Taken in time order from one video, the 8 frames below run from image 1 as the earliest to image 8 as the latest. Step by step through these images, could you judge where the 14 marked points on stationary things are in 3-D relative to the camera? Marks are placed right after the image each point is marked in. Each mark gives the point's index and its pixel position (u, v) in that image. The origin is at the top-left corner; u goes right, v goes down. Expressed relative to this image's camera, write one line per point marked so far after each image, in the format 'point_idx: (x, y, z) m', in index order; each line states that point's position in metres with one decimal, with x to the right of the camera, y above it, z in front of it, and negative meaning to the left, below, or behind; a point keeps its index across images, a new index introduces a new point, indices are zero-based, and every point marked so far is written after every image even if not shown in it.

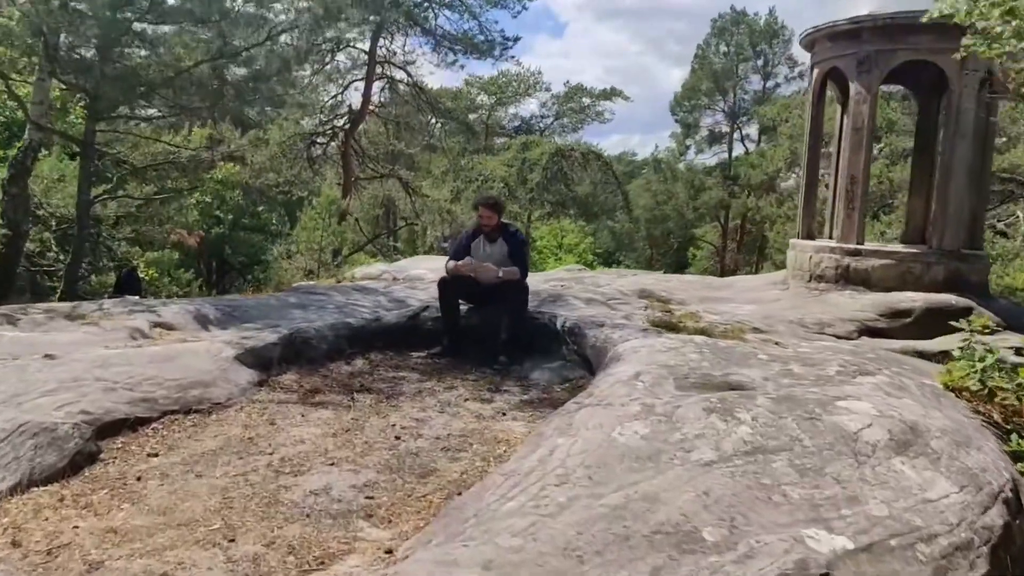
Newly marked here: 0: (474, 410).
0: (-0.2, -0.8, +4.7) m
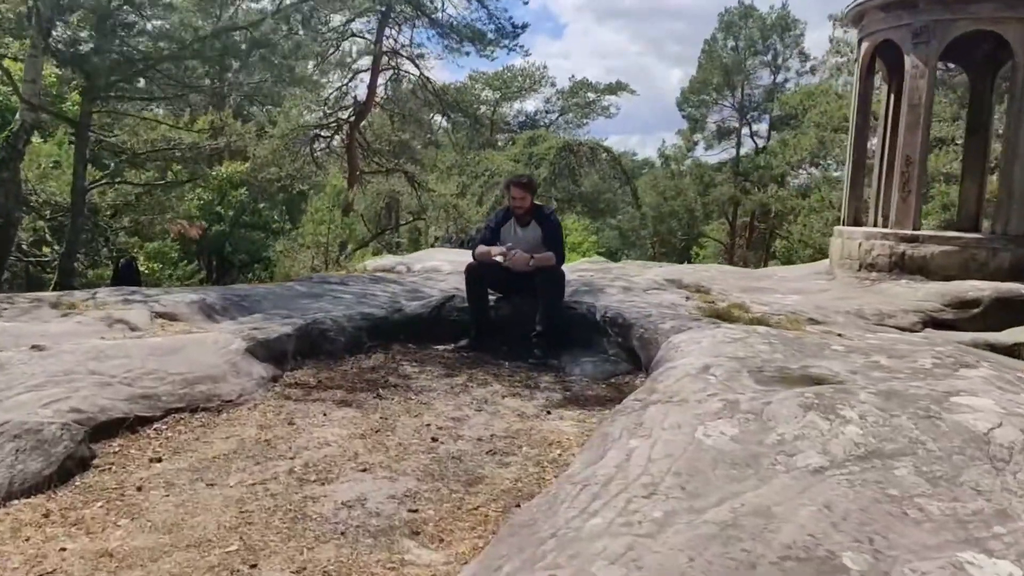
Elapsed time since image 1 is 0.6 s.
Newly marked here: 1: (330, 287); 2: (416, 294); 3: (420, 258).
0: (0.0, -0.7, +4.2) m
1: (-1.5, 0.0, +6.3) m
2: (-0.8, -0.1, +6.2) m
3: (-1.2, +0.4, +9.4) m
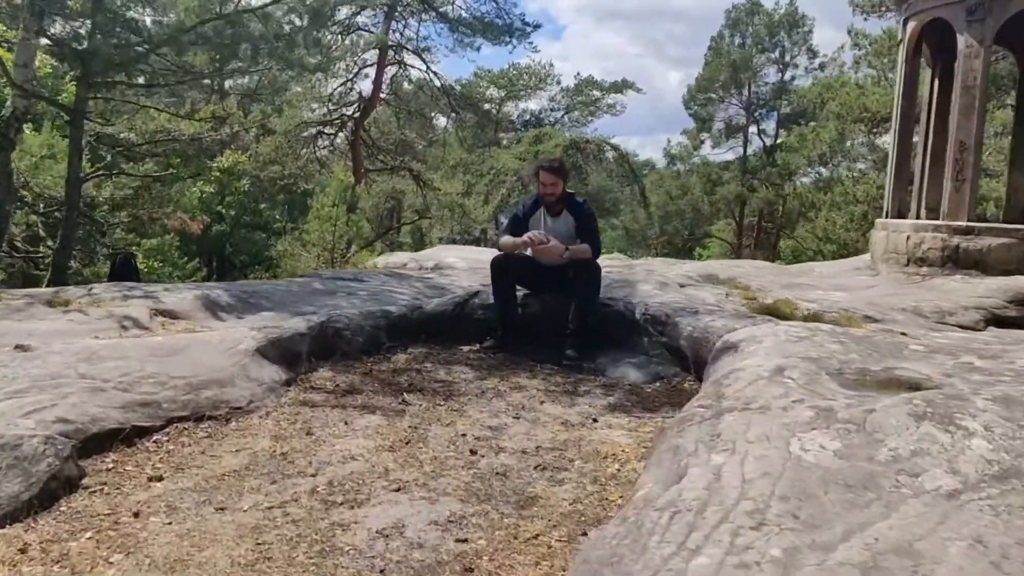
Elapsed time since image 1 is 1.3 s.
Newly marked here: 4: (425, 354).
0: (+0.2, -0.6, +3.7) m
1: (-1.3, 0.0, +5.8) m
2: (-0.6, 0.0, +5.8) m
3: (-1.0, +0.4, +9.0) m
4: (-0.6, -0.4, +4.8) m
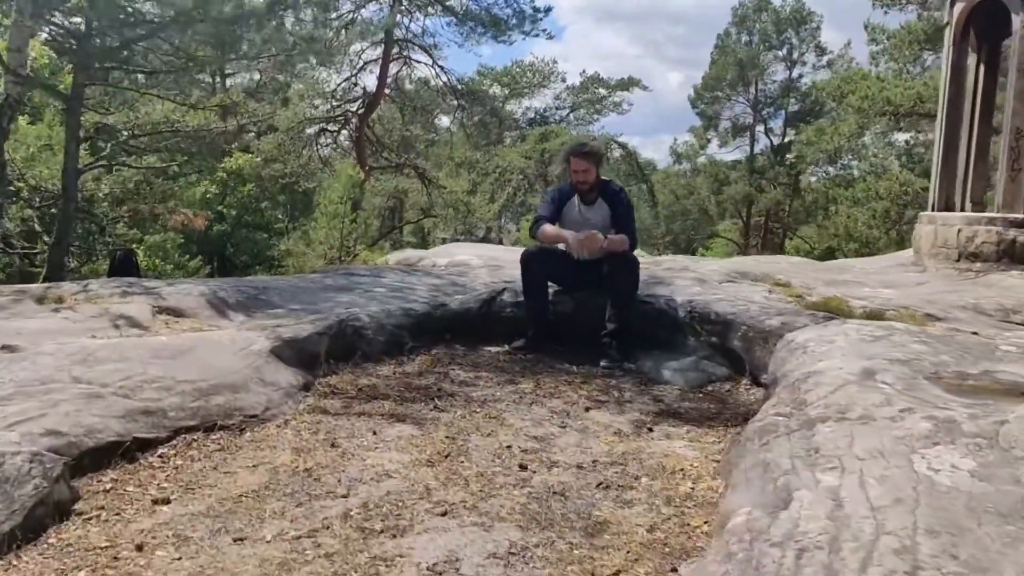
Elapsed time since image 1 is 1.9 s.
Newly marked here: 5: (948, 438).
0: (+0.4, -0.6, +3.3) m
1: (-1.1, +0.1, +5.4) m
2: (-0.4, 0.0, +5.4) m
3: (-0.8, +0.4, +8.6) m
4: (-0.4, -0.4, +4.5) m
5: (+1.3, -0.4, +2.2) m
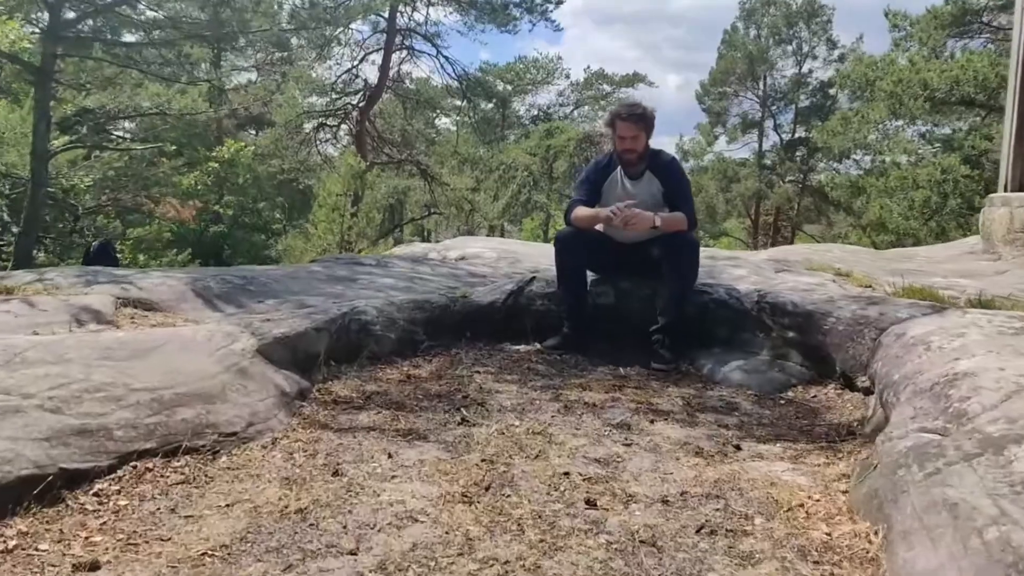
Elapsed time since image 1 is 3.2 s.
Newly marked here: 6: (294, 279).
0: (+0.6, -0.5, +2.6) m
1: (-1.0, +0.1, +4.7) m
2: (-0.2, +0.1, +4.7) m
3: (-0.6, +0.5, +7.9) m
4: (-0.2, -0.3, +3.8) m
5: (+1.5, -0.4, +1.5) m
6: (-1.2, +0.1, +4.3) m
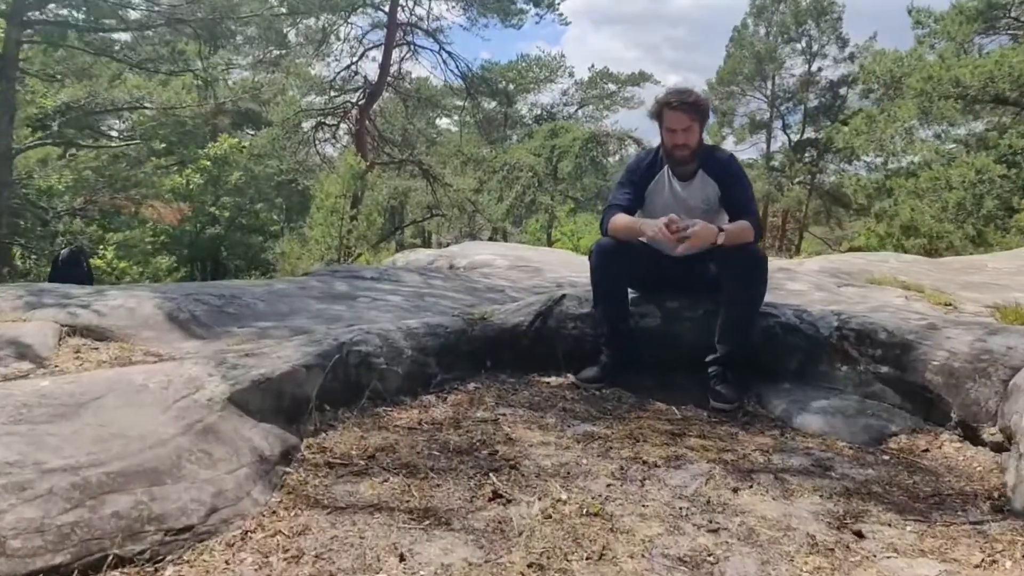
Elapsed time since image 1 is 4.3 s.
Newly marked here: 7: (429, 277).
0: (+0.7, -0.6, +2.0) m
1: (-0.8, 0.0, +4.1) m
2: (-0.1, 0.0, +4.1) m
3: (-0.5, +0.4, +7.3) m
4: (-0.1, -0.4, +3.1) m
5: (+1.6, -0.5, +0.9) m
6: (-1.1, 0.0, +3.6) m
7: (-0.5, +0.1, +4.6) m
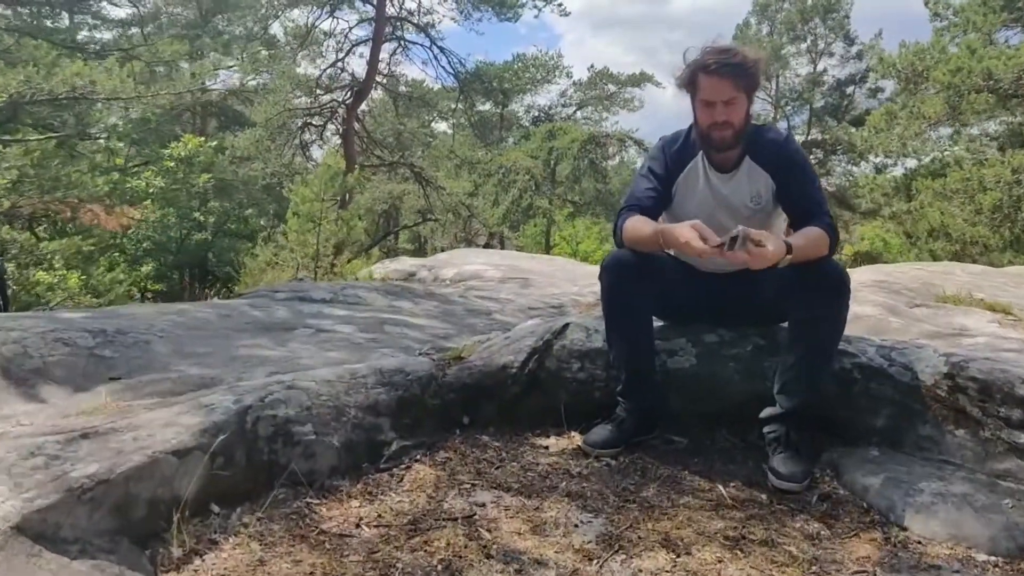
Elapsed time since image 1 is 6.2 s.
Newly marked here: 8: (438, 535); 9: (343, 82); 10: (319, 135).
0: (+0.7, -0.7, +1.1) m
1: (-0.9, -0.1, +3.2) m
2: (-0.1, -0.2, +3.2) m
3: (-0.5, +0.2, +6.4) m
4: (-0.1, -0.5, +2.2) m
5: (+1.6, -0.5, 0.0) m
6: (-1.2, -0.2, +2.7) m
7: (-0.6, 0.0, +3.7) m
8: (-0.2, -0.6, +1.8) m
9: (-3.1, +3.8, +13.6) m
10: (-3.7, +3.0, +14.1) m
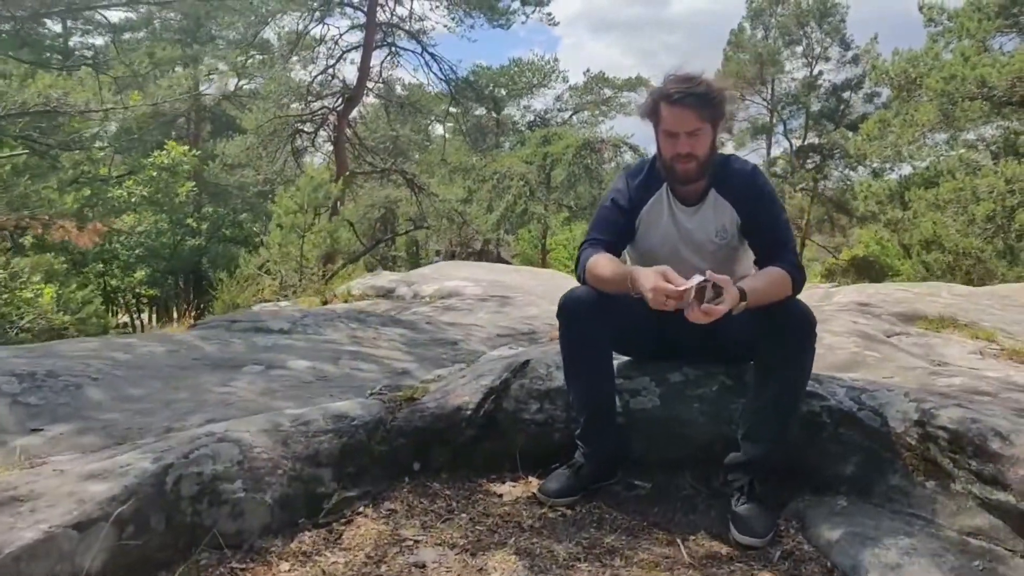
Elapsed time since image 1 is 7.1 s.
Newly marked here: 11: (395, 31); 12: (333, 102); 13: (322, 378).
0: (+0.5, -0.9, +1.0) m
1: (-1.0, -0.2, +3.1) m
2: (-0.3, -0.3, +3.1) m
3: (-0.7, +0.1, +6.3) m
4: (-0.3, -0.7, +2.1) m
5: (+1.4, -0.7, -0.1) m
6: (-1.3, -0.3, +2.6) m
7: (-0.7, -0.2, +3.6) m
8: (-0.3, -0.7, +1.7) m
9: (-3.3, +3.6, +13.5) m
10: (-3.9, +2.8, +14.0) m
11: (-2.4, +5.1, +14.8) m
12: (-3.3, +3.4, +13.4) m
13: (-0.7, -0.3, +2.7) m
